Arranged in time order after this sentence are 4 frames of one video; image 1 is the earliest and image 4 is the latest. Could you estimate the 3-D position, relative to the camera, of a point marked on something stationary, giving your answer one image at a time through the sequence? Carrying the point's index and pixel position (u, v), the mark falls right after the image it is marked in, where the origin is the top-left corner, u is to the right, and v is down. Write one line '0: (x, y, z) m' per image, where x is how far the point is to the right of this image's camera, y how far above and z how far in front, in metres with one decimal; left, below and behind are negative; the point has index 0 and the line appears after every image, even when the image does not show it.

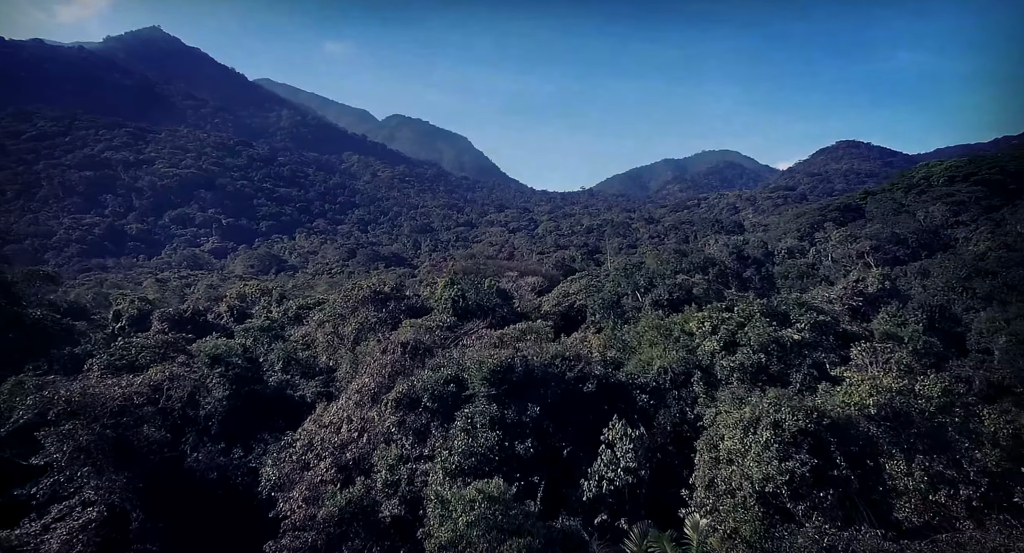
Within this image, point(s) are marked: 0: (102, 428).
0: (-10.7, -4.0, +18.9) m
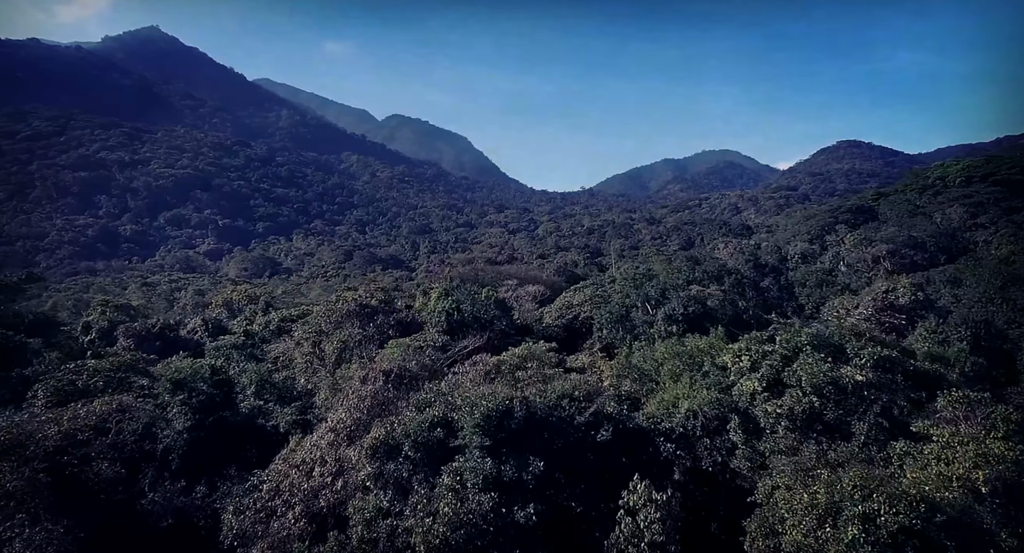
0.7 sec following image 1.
0: (-10.7, -4.4, +16.5) m
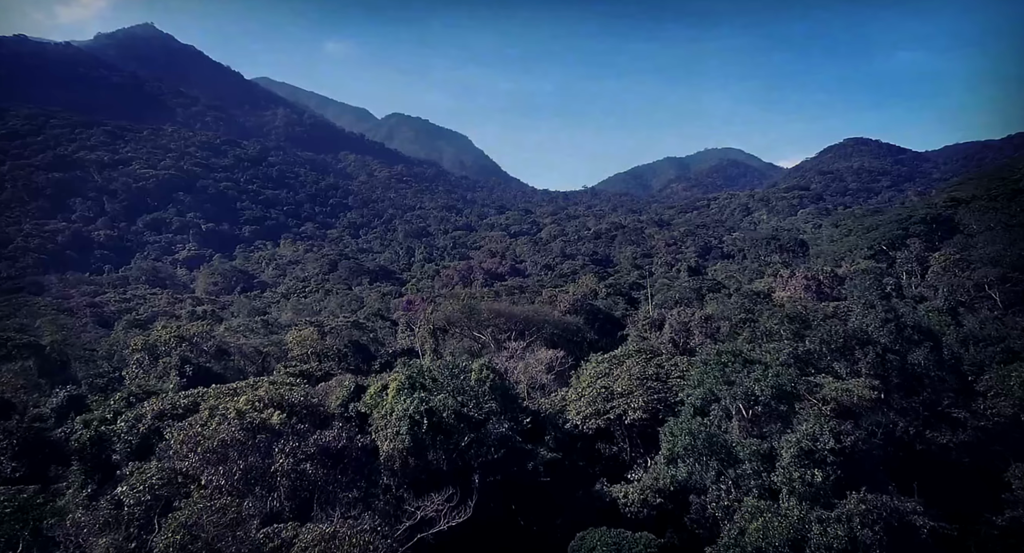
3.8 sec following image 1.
0: (-10.6, -6.3, +5.6) m
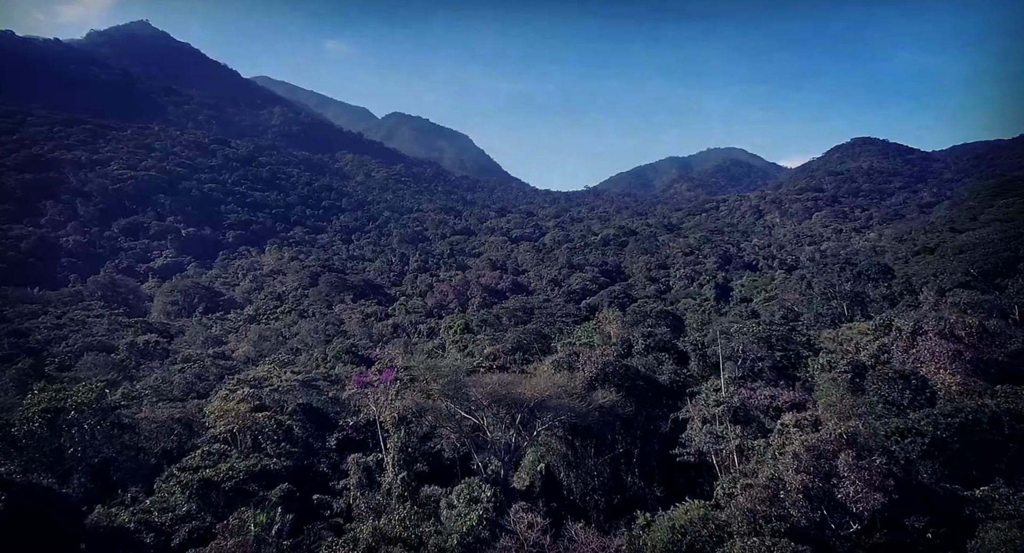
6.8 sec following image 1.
0: (-10.4, -8.2, -5.6) m
